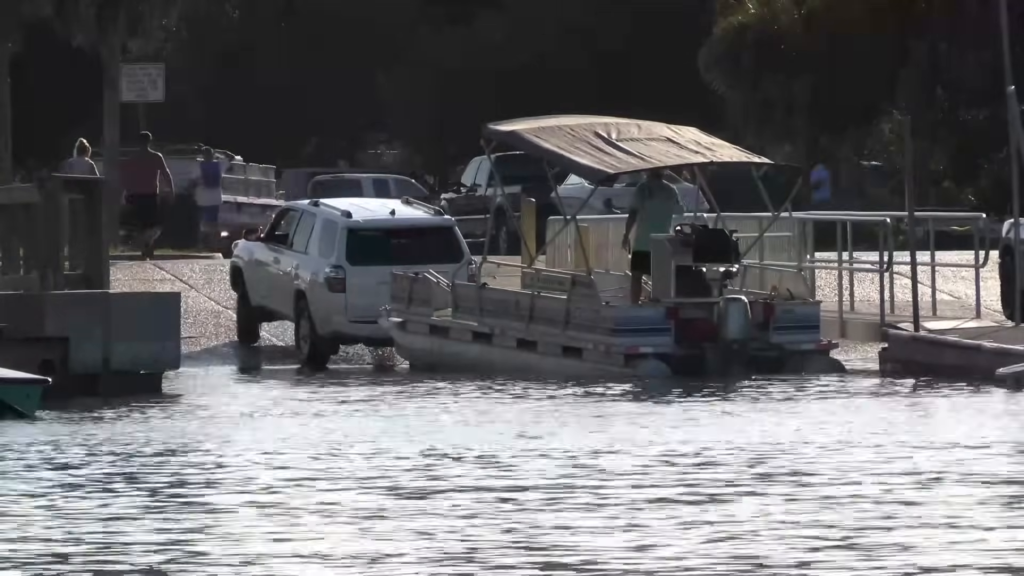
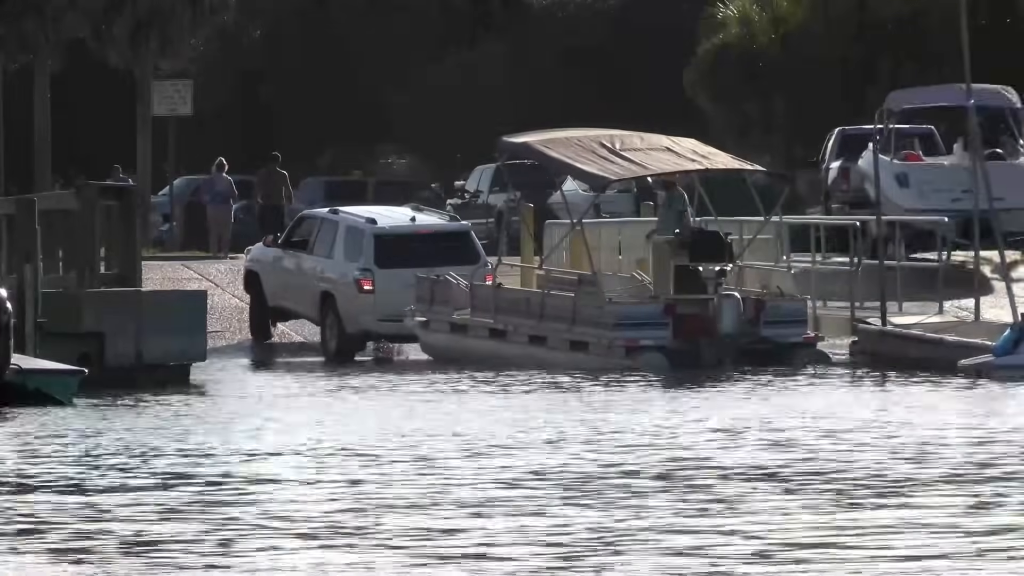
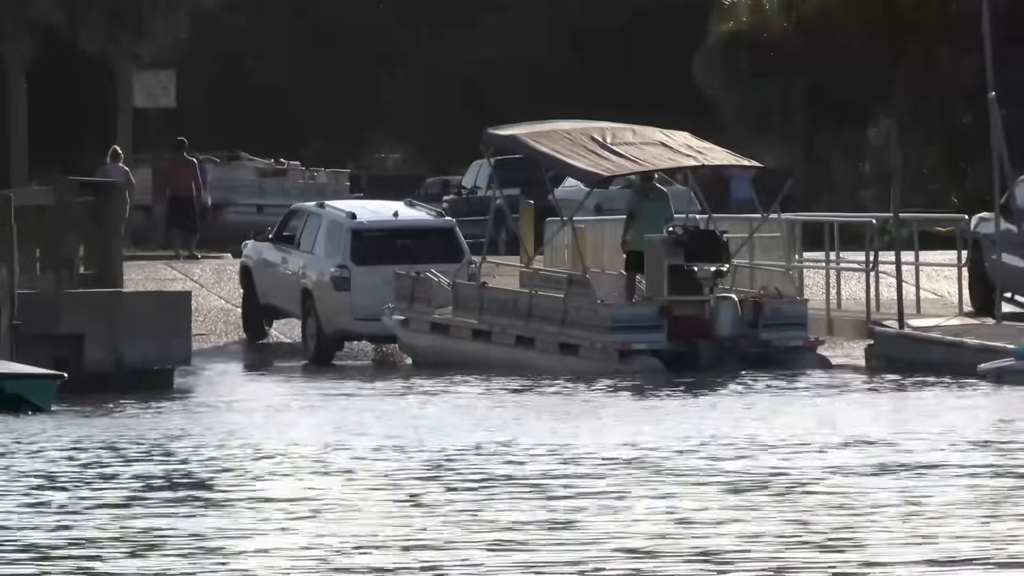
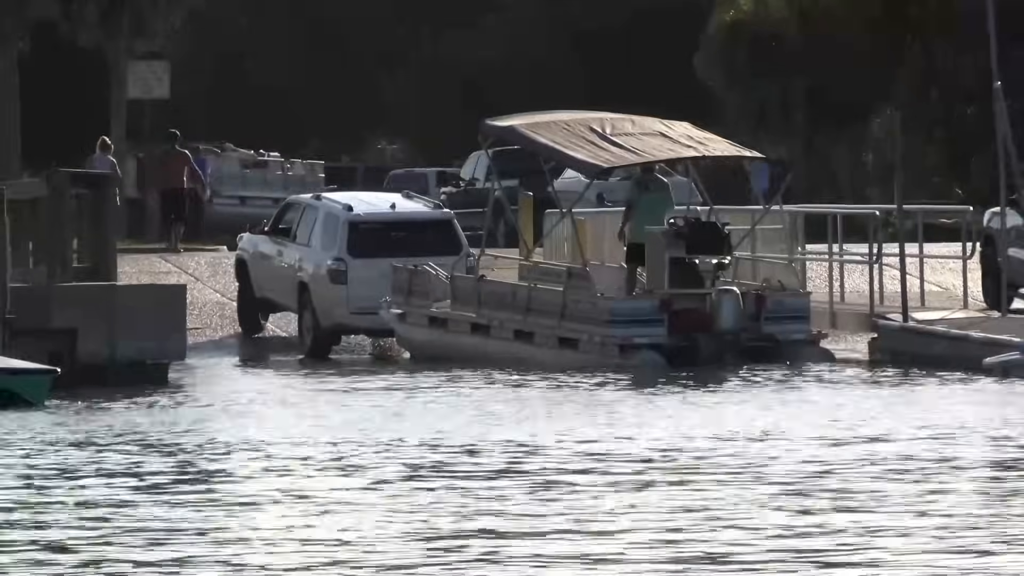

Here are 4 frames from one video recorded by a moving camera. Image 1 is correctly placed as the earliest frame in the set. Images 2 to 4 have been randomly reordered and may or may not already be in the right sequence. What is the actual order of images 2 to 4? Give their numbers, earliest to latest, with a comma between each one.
4, 3, 2
